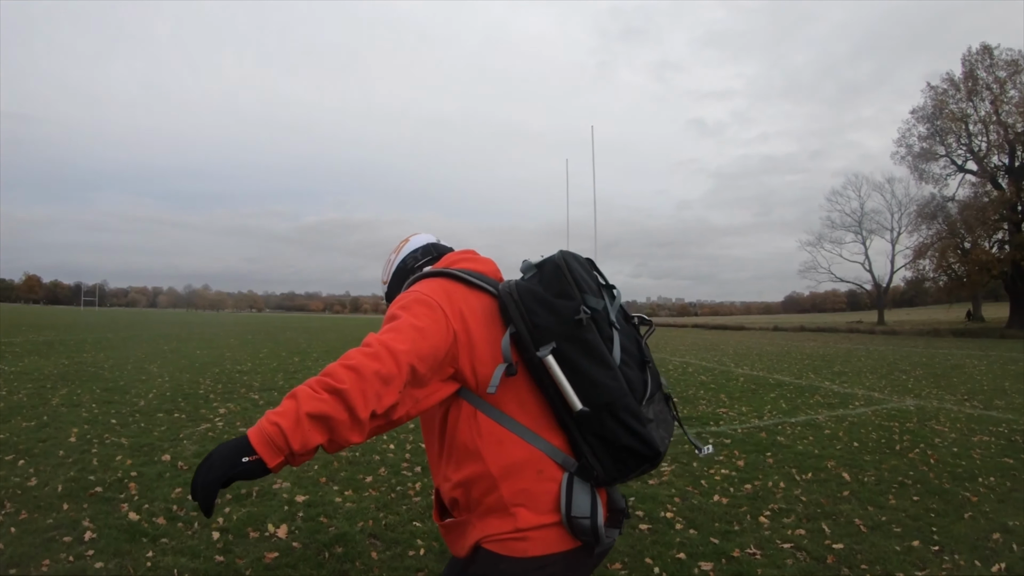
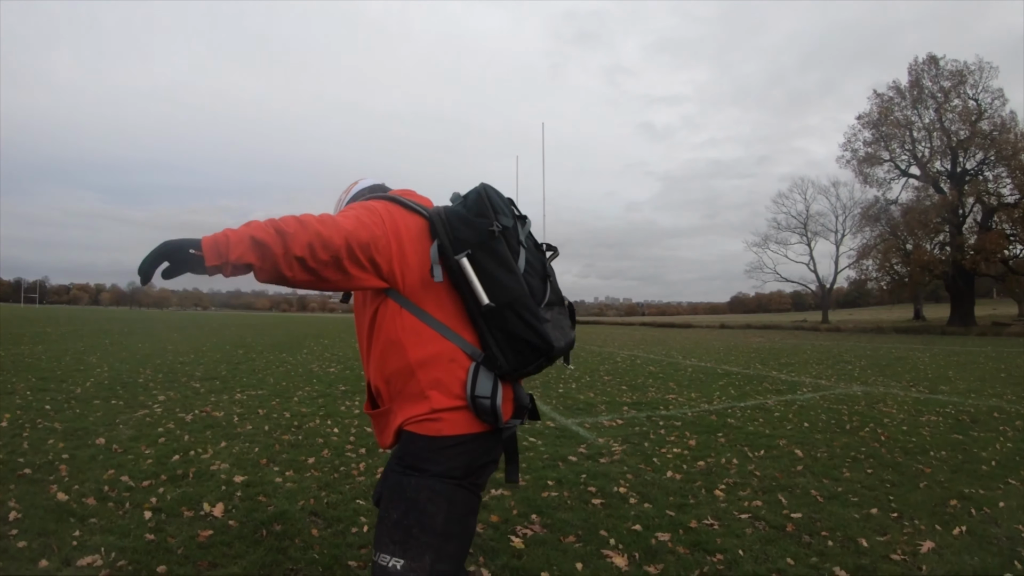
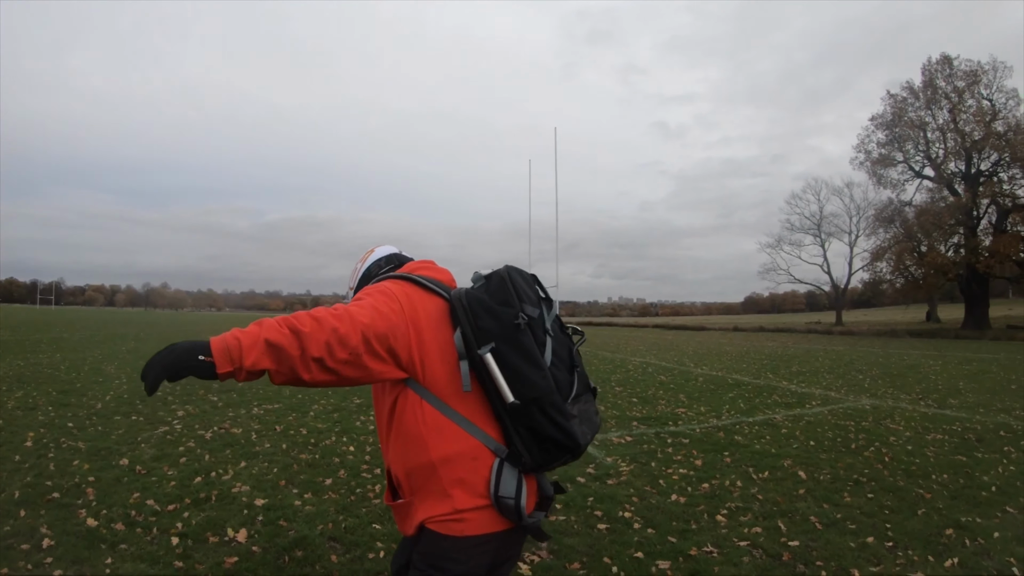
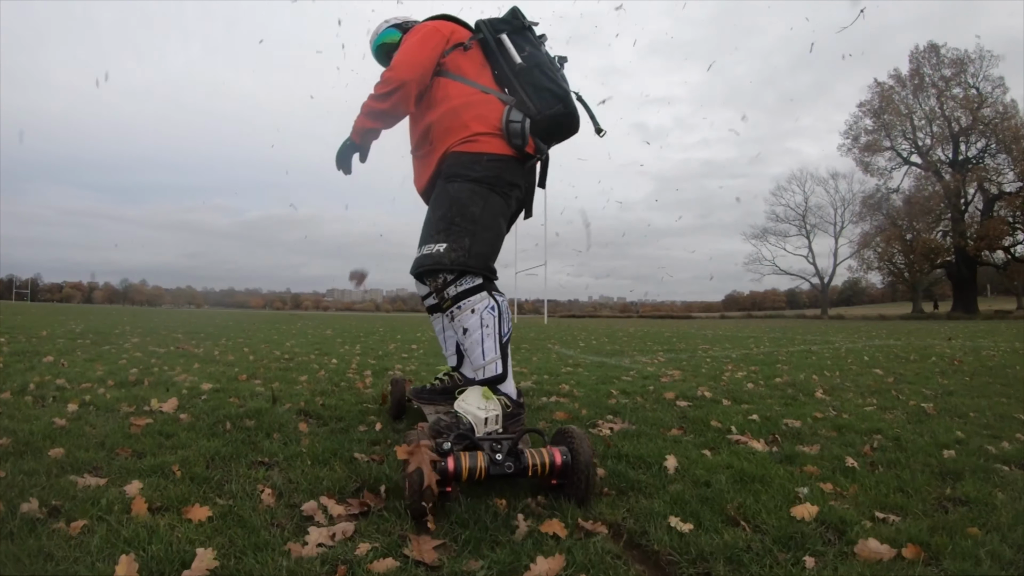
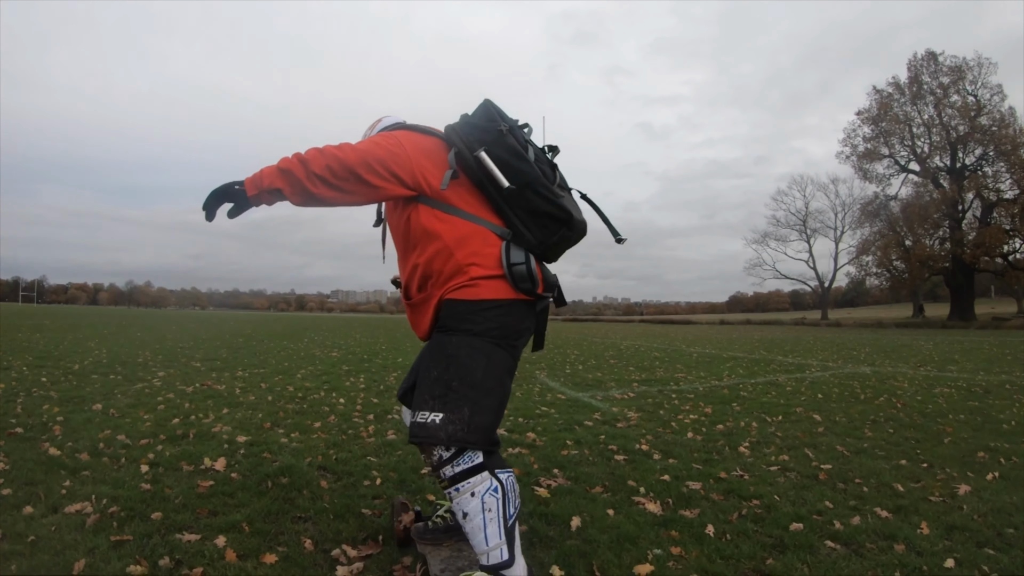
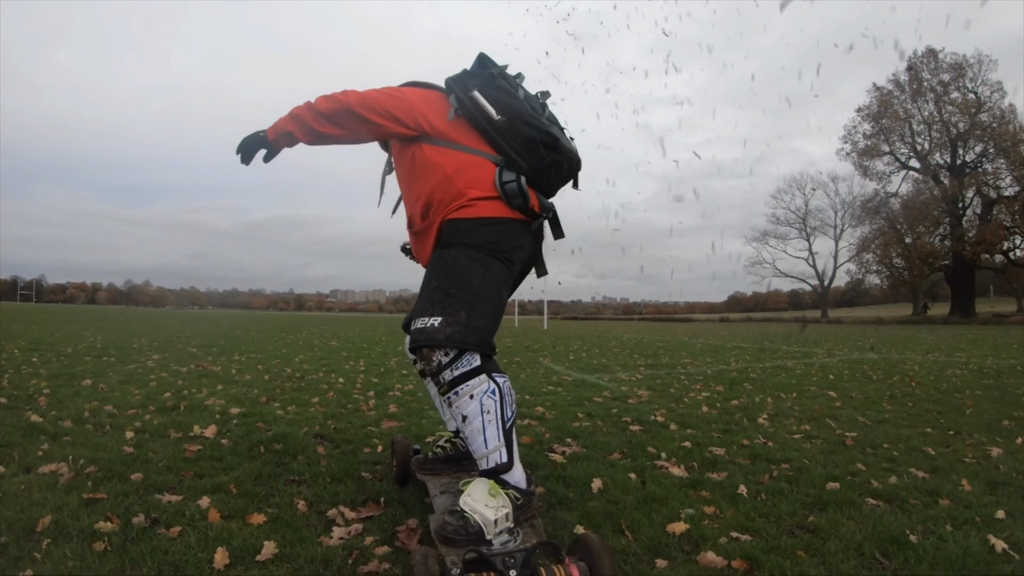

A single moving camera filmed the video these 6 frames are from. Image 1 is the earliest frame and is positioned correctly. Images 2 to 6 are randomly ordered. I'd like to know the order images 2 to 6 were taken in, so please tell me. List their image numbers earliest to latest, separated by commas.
3, 2, 5, 6, 4
